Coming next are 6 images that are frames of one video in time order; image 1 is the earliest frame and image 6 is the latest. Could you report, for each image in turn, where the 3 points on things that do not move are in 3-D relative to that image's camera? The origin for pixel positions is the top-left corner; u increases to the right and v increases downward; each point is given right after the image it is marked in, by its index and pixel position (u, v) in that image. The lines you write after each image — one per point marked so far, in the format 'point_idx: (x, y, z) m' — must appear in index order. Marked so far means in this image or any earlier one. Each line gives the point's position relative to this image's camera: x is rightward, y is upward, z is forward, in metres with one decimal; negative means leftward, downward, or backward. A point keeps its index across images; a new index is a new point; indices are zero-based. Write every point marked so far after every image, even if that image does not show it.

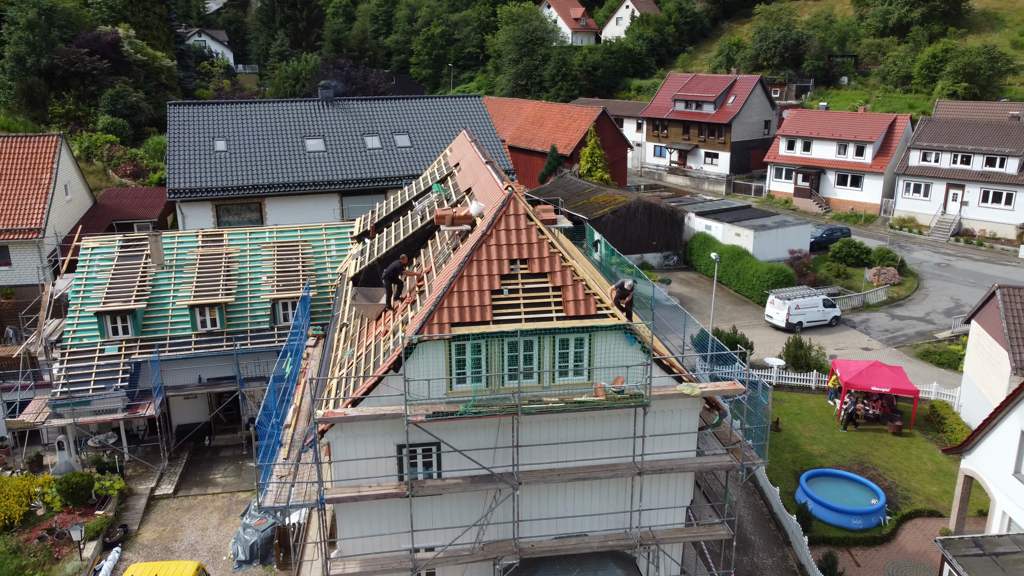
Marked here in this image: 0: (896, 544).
0: (+9.5, -6.3, +19.9) m
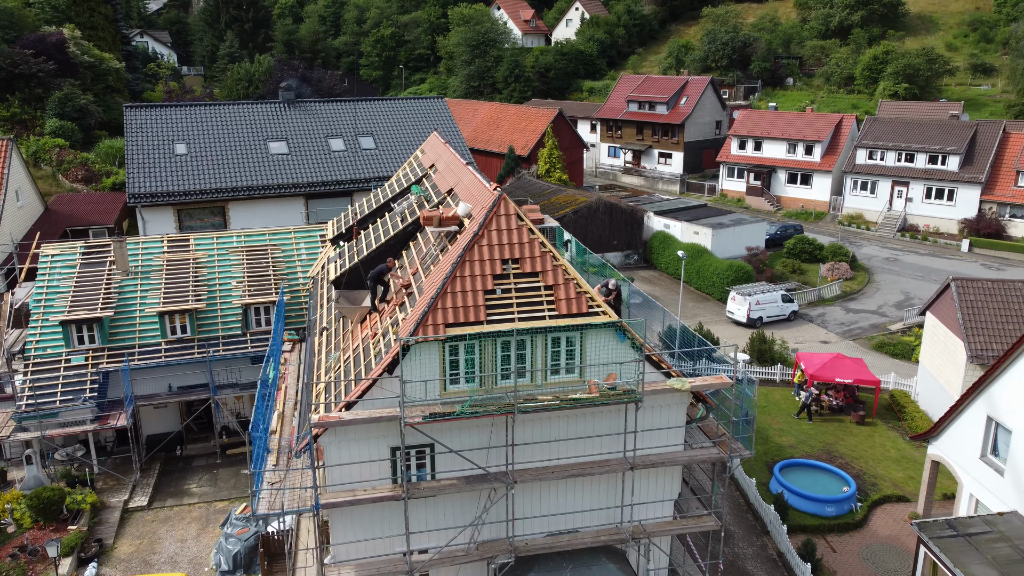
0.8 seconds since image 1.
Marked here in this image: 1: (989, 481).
0: (+9.1, -6.2, +20.6) m
1: (+10.7, -4.3, +18.0) m
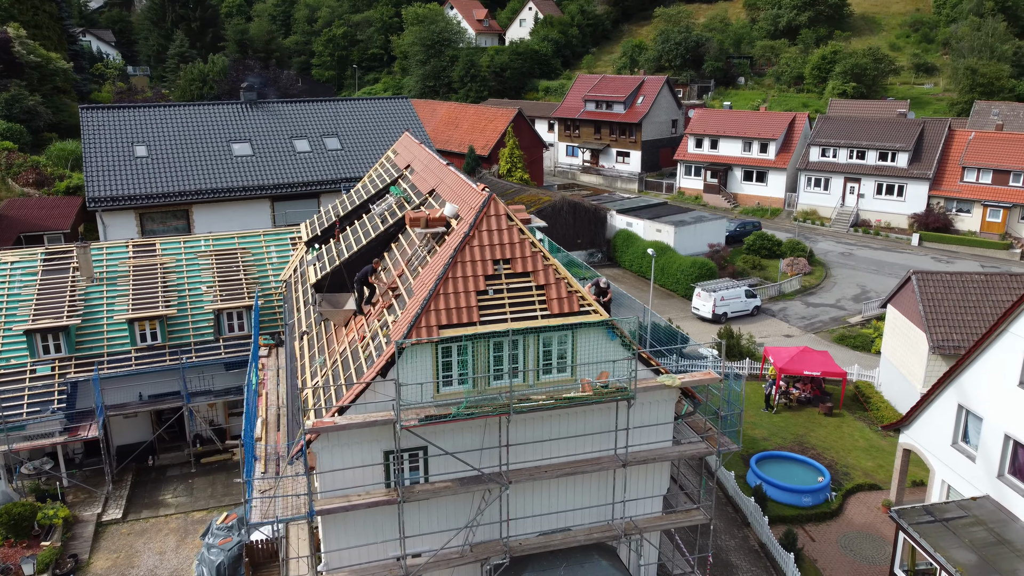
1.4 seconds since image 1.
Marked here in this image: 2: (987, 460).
0: (+8.7, -6.0, +21.1) m
1: (+10.4, -4.2, +18.6) m
2: (+10.5, -3.8, +17.8) m
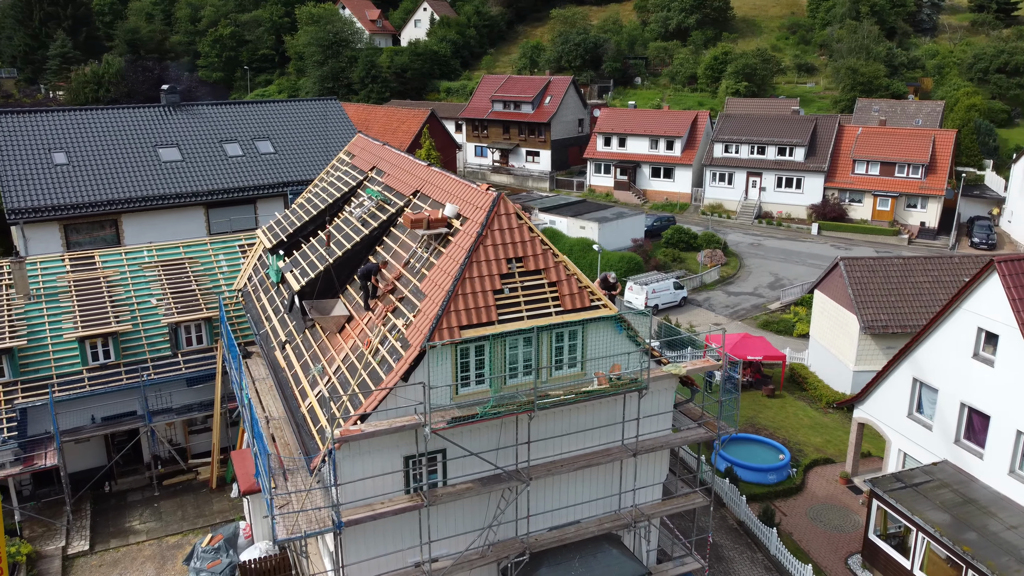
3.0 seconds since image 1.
0: (+8.2, -5.7, +22.4) m
1: (+10.2, -3.7, +20.1) m
2: (+10.4, -3.3, +19.3) m
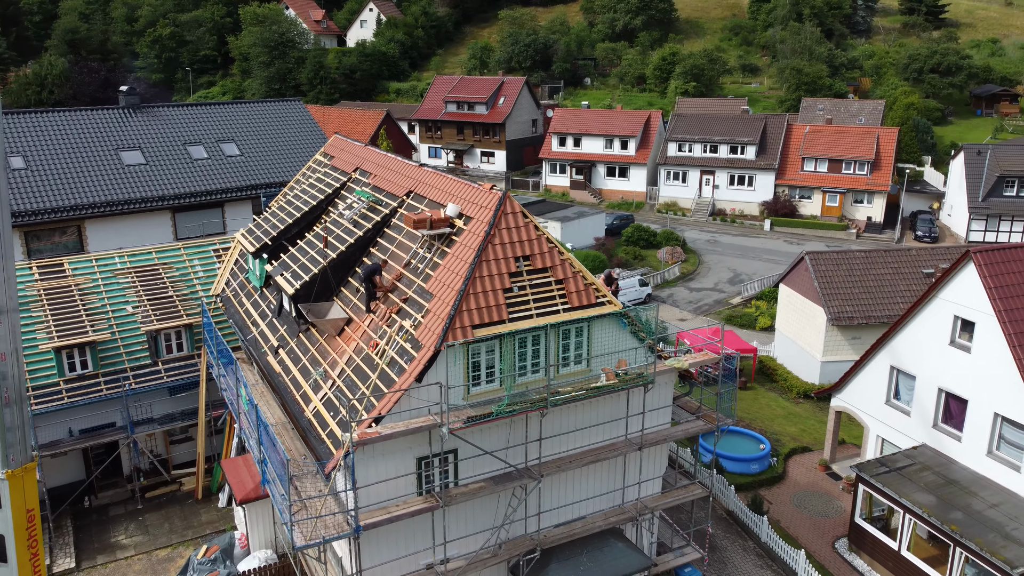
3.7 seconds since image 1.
0: (+7.9, -5.5, +23.0) m
1: (+10.0, -3.5, +20.9) m
2: (+10.2, -3.1, +20.1) m
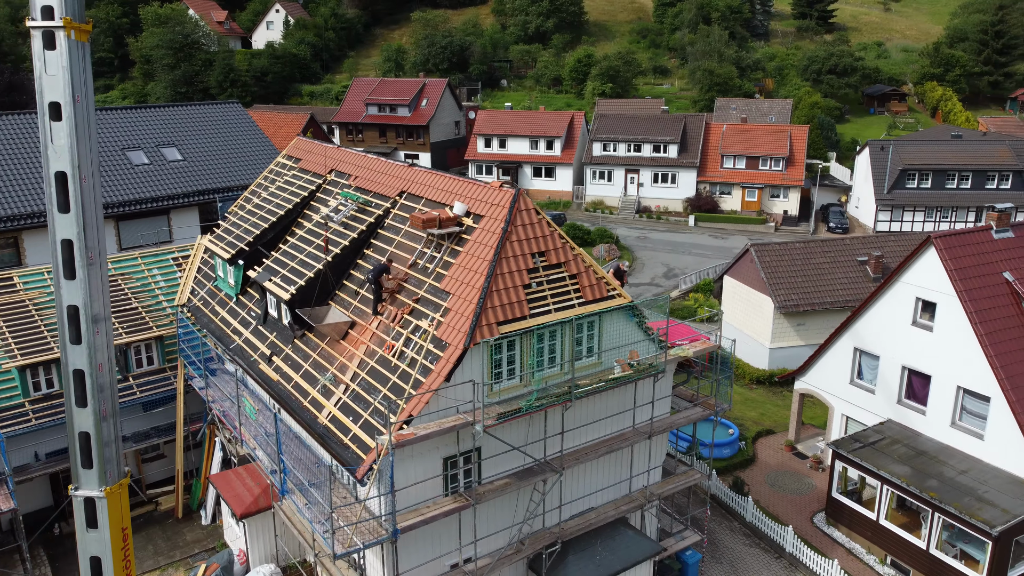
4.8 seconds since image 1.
0: (+7.4, -5.2, +24.0) m
1: (+9.6, -3.1, +22.2) m
2: (+9.9, -2.7, +21.4) m
